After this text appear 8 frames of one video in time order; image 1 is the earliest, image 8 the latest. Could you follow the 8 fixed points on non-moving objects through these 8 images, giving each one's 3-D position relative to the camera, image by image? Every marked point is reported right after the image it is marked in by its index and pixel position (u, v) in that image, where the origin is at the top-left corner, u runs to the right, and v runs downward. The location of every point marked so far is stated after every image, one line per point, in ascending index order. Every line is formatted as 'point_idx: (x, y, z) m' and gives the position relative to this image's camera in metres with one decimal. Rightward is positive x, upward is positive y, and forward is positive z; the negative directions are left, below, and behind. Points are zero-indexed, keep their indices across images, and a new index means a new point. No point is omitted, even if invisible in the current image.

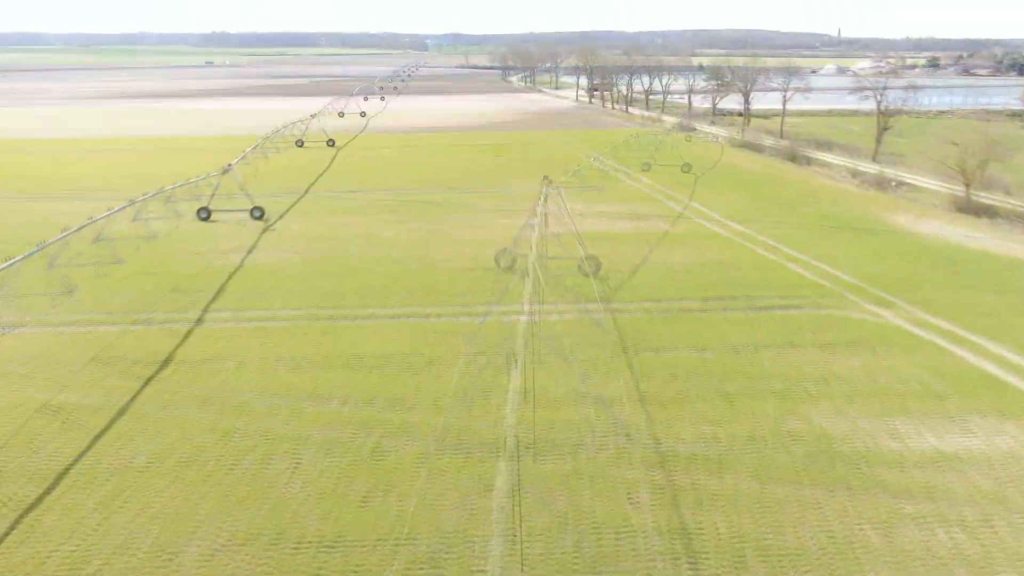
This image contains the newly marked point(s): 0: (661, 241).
0: (+2.9, +0.9, +17.1) m
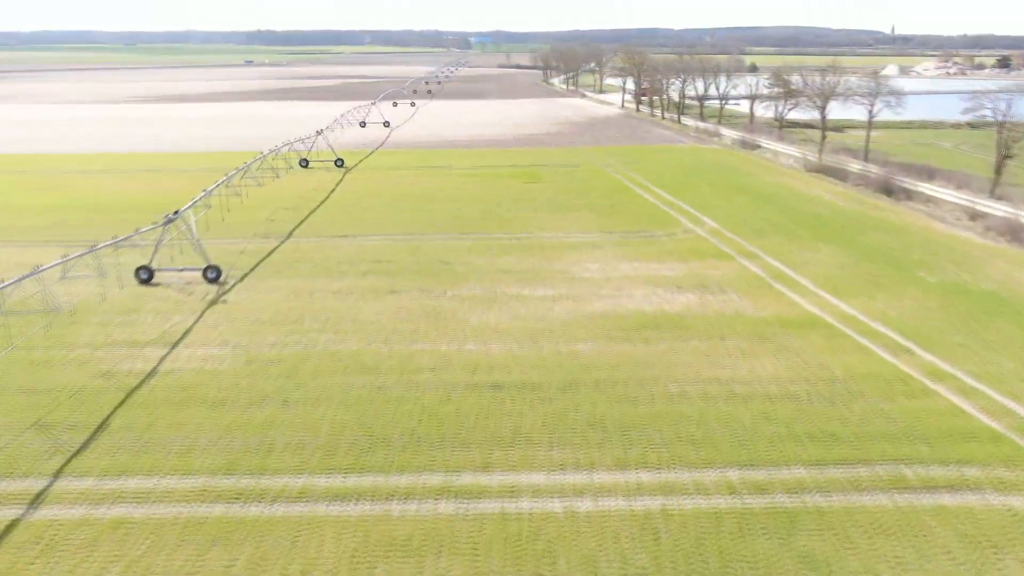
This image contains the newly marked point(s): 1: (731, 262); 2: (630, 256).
0: (+3.2, -0.6, +12.4) m
1: (+4.0, +0.5, +16.1) m
2: (+2.2, +0.6, +16.5) m
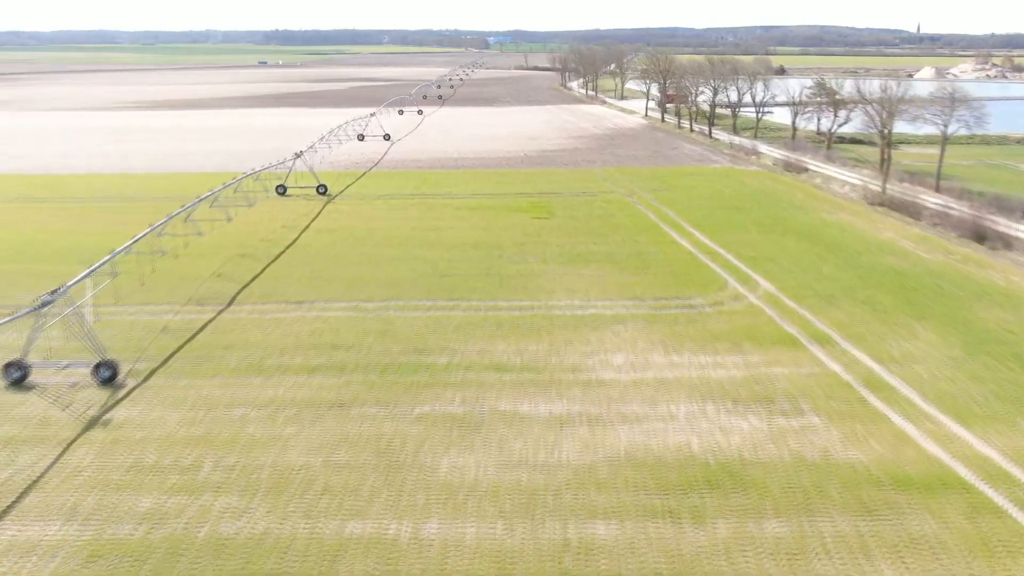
0: (+3.1, -1.9, +8.4) m
1: (+4.0, -0.9, +12.0) m
2: (+2.2, -0.8, +12.5) m
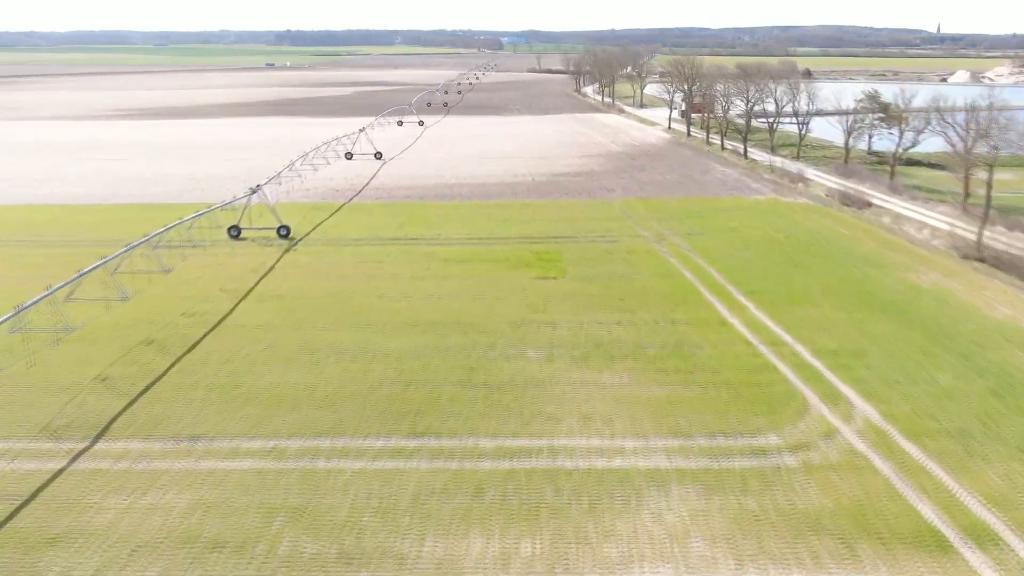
0: (+2.8, -3.5, +3.9) m
1: (+3.8, -2.4, +7.5) m
2: (+2.0, -2.3, +8.0) m
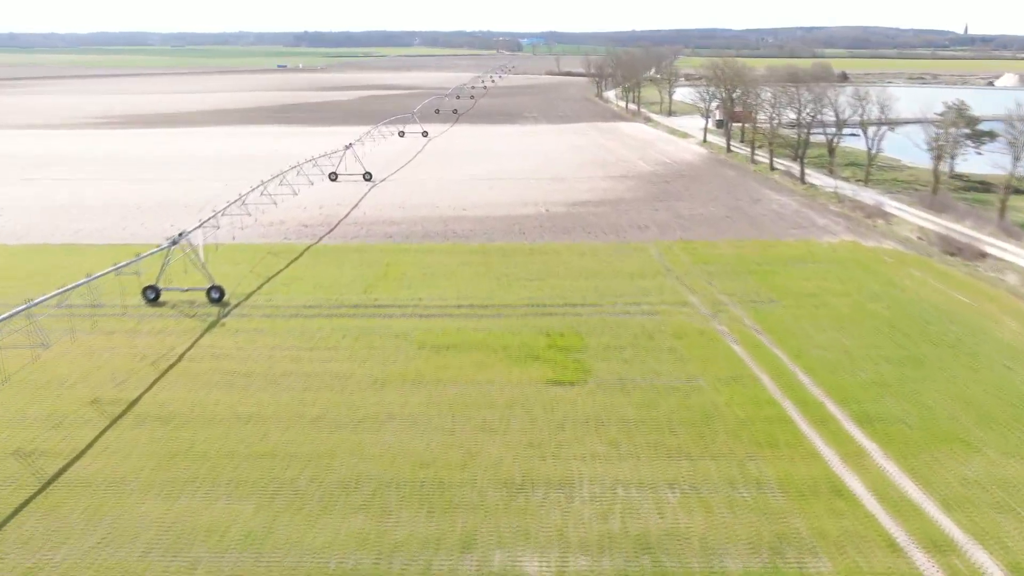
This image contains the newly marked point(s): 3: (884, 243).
0: (+2.5, -4.9, -1.3) m
1: (+3.6, -3.9, +2.3) m
2: (+1.8, -3.7, +2.8) m
3: (+8.1, +1.0, +19.0) m
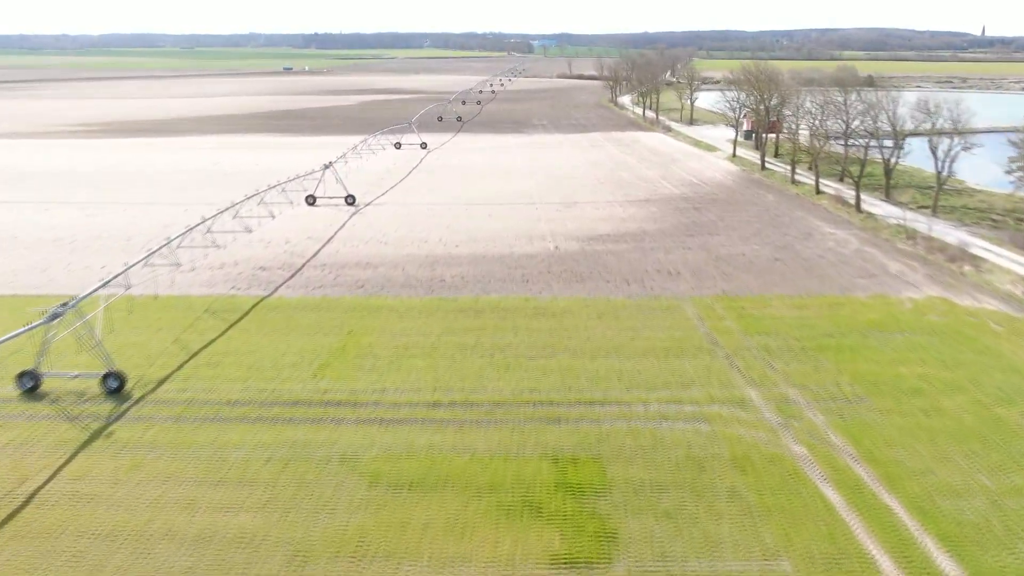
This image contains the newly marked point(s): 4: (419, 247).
0: (+2.2, -6.1, -5.3) m
1: (+3.3, -5.0, -1.7) m
2: (+1.6, -4.9, -1.1) m
3: (+8.0, -0.2, +14.9) m
4: (-2.1, +0.9, +19.9) m
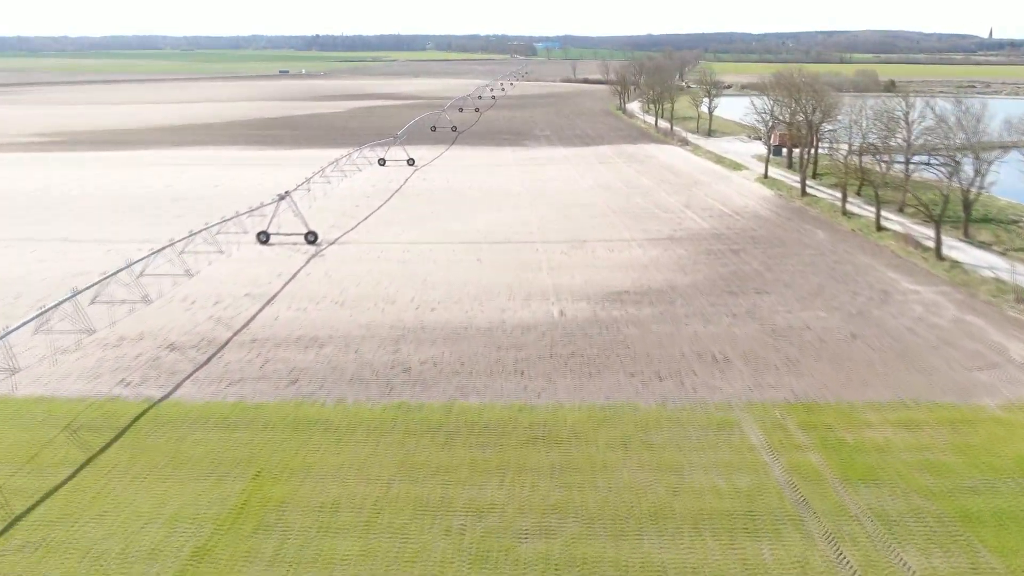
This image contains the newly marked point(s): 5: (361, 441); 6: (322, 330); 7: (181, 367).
0: (+2.0, -7.3, -9.8) m
1: (+3.1, -6.3, -6.2) m
2: (+1.3, -6.2, -5.6) m
3: (+7.9, -1.6, +10.4) m
4: (-2.3, -0.4, +15.4) m
5: (-1.8, -1.8, +10.4) m
6: (-3.1, -0.7, +14.5) m
7: (-4.9, -1.1, +13.0) m
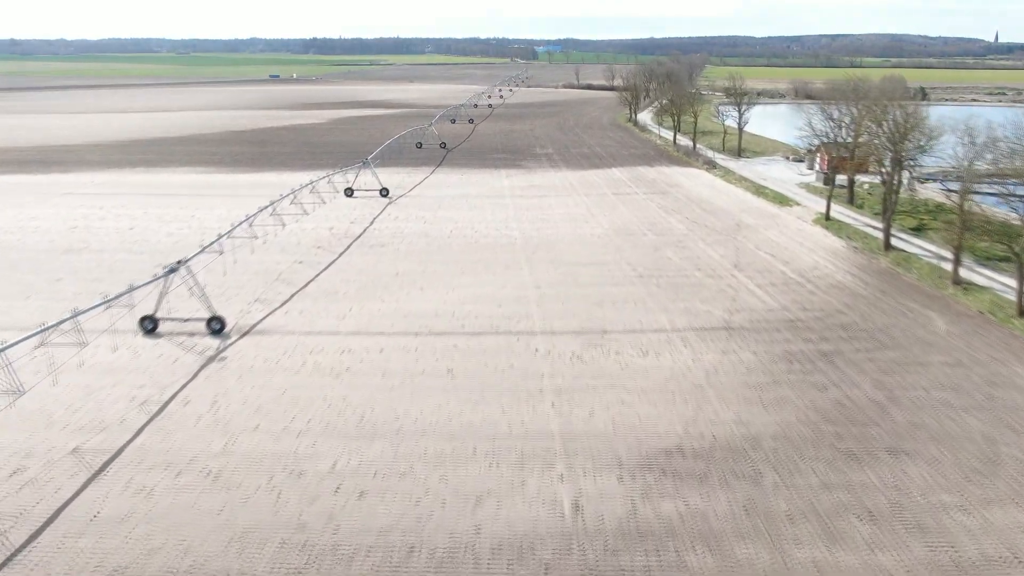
0: (+1.7, -9.1, -16.0) m
1: (+2.8, -8.1, -12.4) m
2: (+1.1, -7.9, -11.9) m
3: (+7.7, -3.4, +4.2) m
4: (-2.5, -2.2, +9.2) m
5: (-2.0, -3.6, +4.2) m
6: (-3.3, -2.5, +8.3) m
7: (-5.1, -2.9, +6.8) m
